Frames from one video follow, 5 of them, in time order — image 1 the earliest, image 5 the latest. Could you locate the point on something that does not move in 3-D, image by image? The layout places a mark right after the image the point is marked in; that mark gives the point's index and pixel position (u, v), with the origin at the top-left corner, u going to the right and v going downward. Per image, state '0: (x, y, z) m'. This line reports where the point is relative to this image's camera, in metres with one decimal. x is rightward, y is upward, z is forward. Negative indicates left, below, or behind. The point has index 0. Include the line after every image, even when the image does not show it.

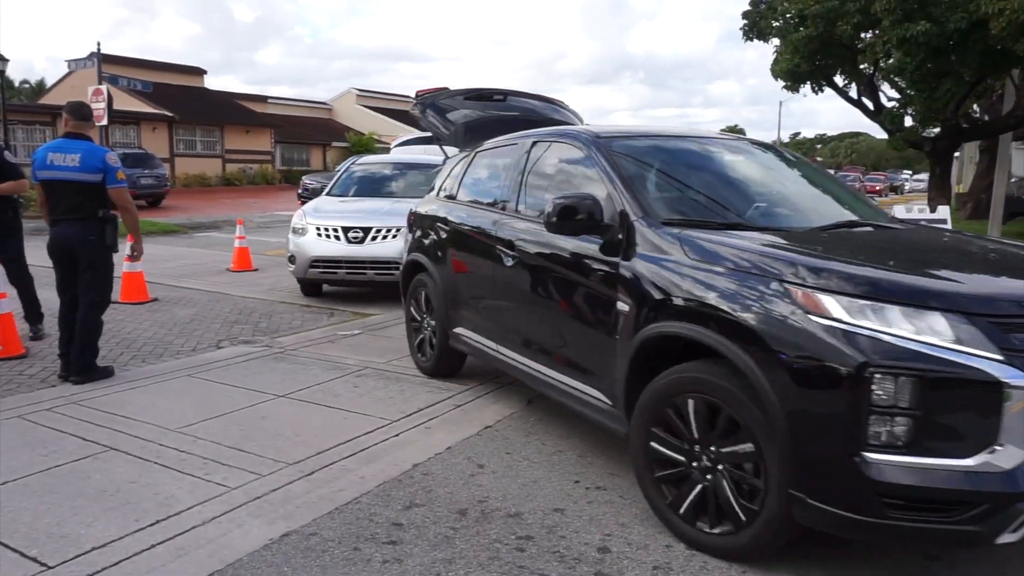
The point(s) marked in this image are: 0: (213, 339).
0: (-3.4, -0.6, +8.0) m
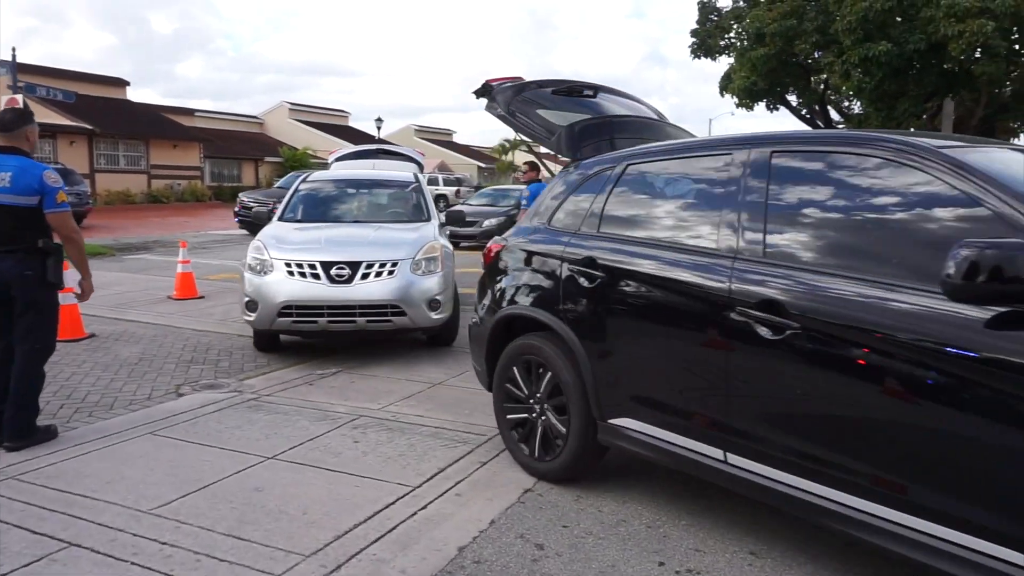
0: (-3.4, -1.0, +7.0) m
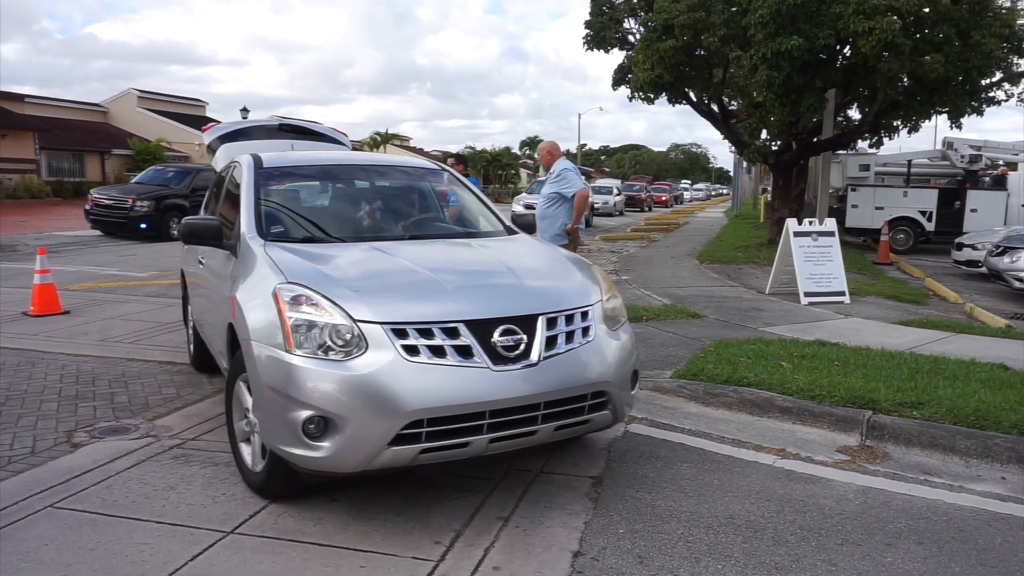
0: (-3.5, -1.1, +5.5) m
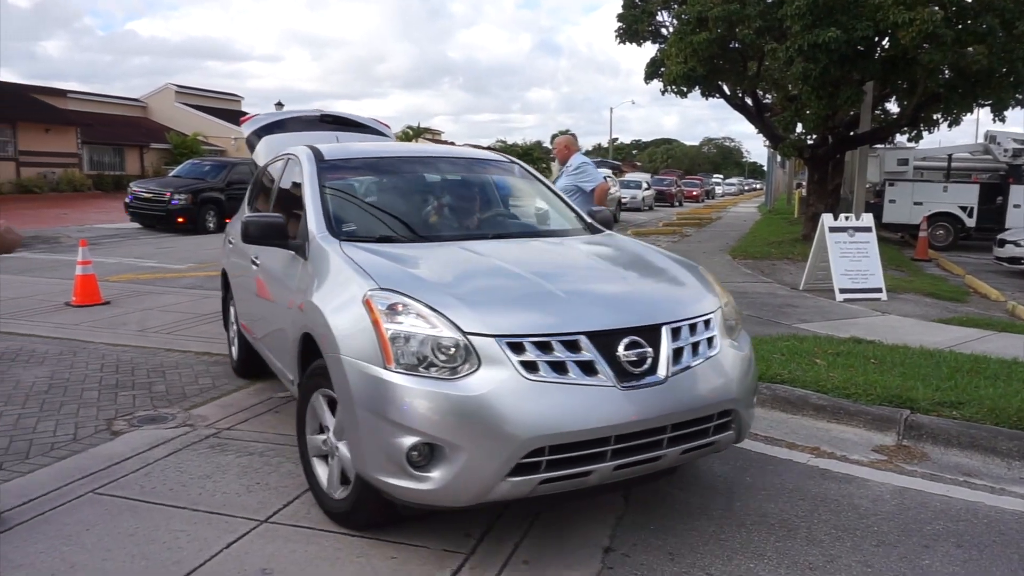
0: (-3.3, -1.1, +5.7) m
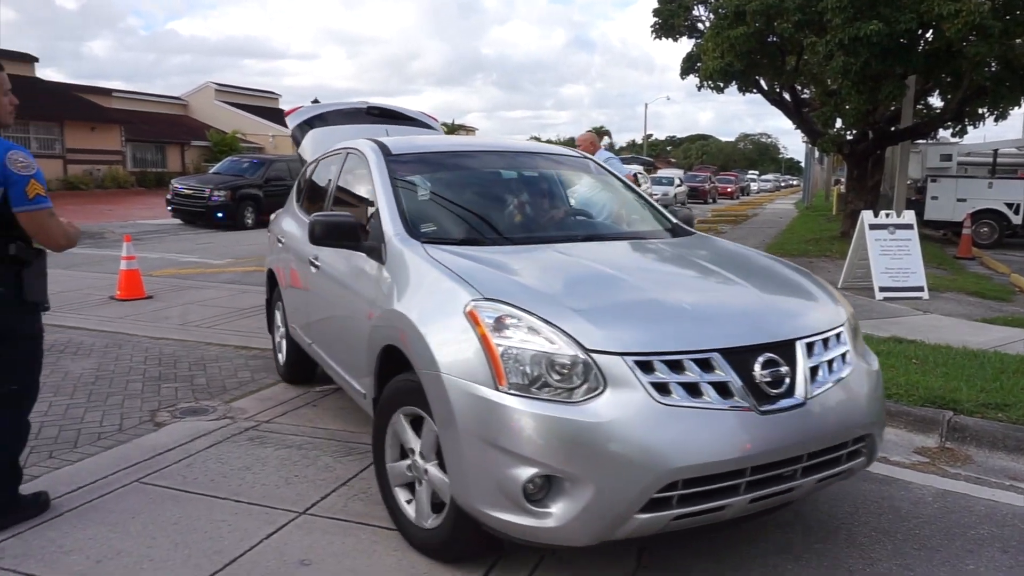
0: (-3.0, -1.0, +5.8) m
